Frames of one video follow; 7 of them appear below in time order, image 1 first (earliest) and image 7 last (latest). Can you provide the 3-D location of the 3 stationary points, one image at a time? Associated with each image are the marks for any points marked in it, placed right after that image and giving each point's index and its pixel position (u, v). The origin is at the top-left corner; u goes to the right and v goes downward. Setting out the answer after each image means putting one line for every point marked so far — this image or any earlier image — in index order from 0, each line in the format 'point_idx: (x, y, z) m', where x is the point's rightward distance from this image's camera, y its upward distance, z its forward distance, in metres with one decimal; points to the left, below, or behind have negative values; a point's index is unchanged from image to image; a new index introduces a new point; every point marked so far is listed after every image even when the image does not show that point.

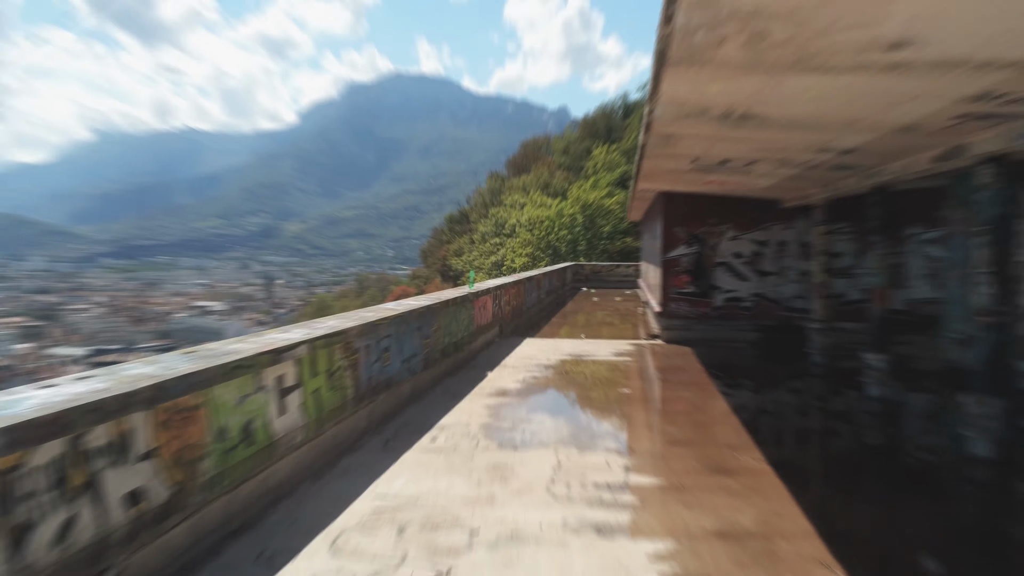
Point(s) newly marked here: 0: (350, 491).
0: (-1.4, -1.9, +6.2) m
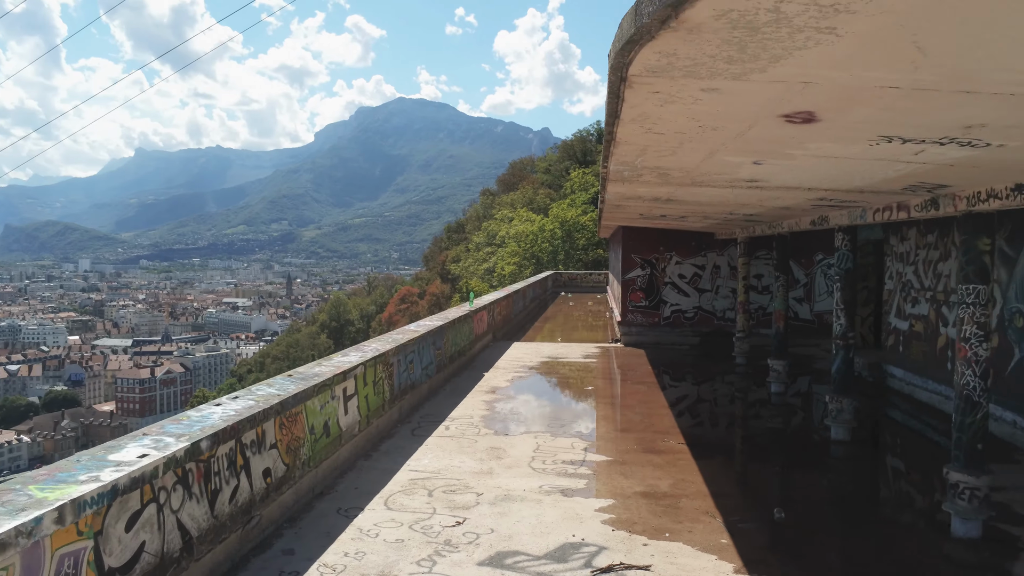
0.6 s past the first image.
0: (-1.5, -2.3, +8.6) m
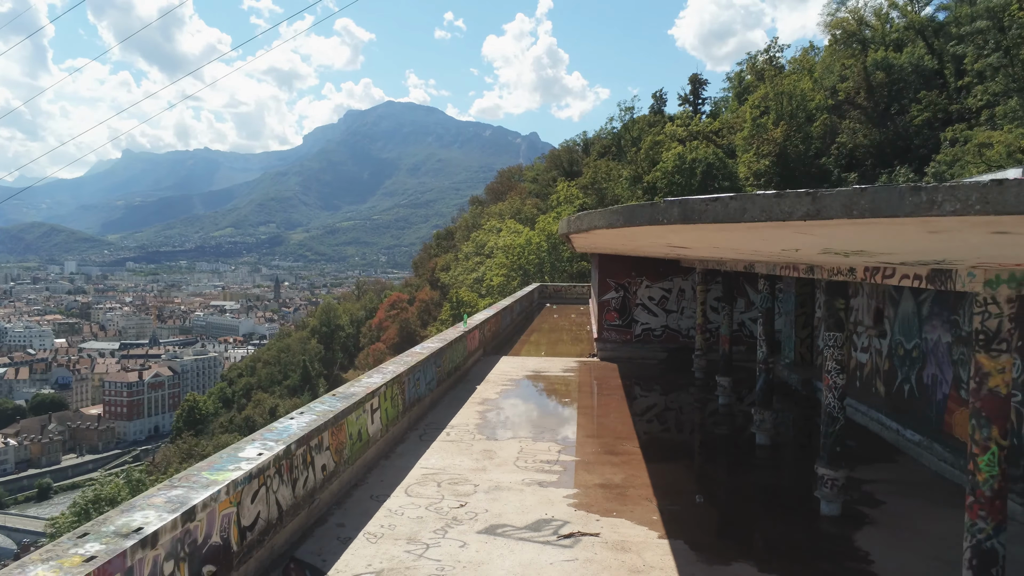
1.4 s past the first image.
0: (-1.7, -2.9, +10.9) m
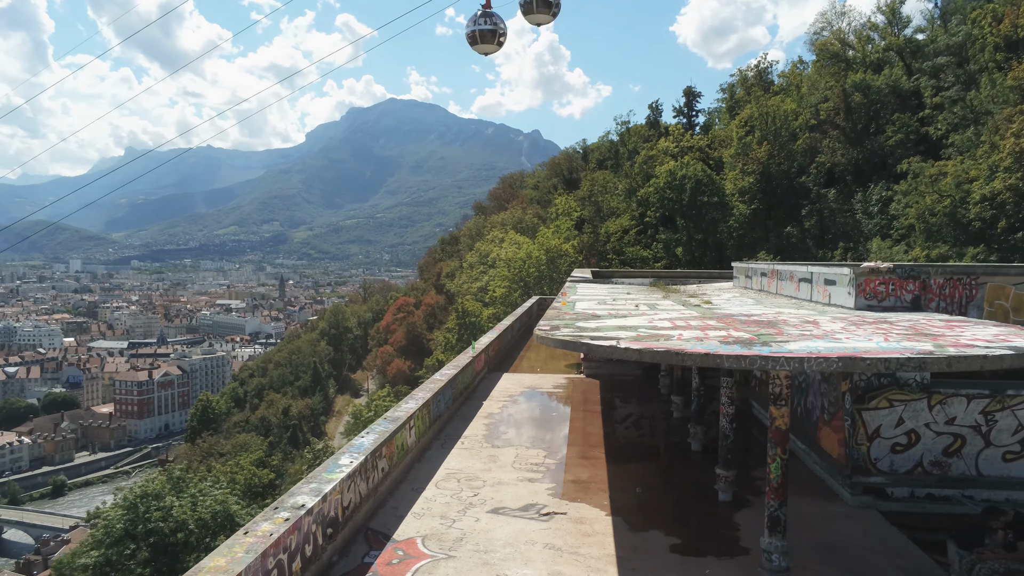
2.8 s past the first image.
0: (-1.8, -4.1, +15.2) m
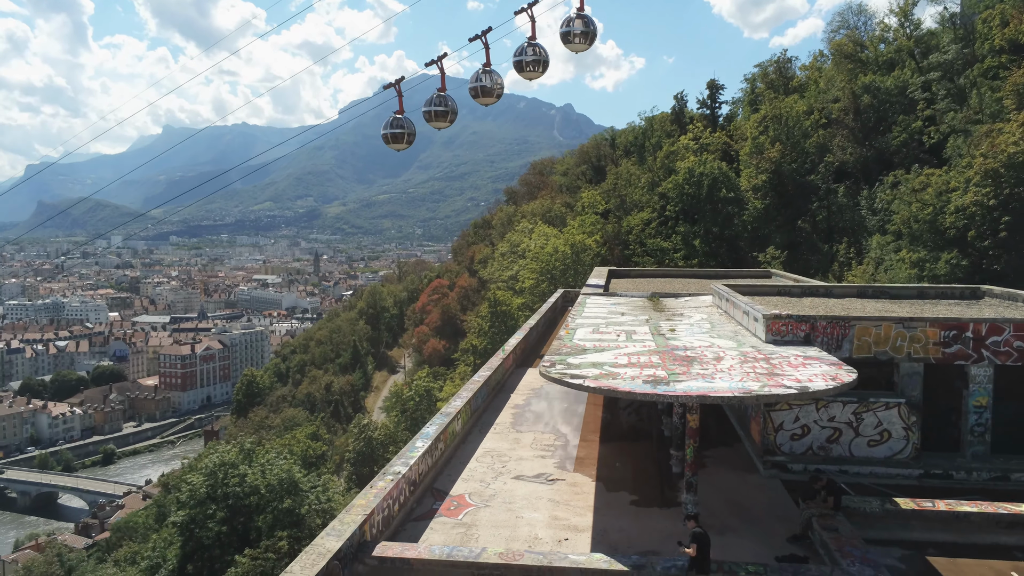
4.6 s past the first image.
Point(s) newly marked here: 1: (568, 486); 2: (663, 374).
0: (+0.5, -2.5, +7.4) m
1: (+1.7, -6.0, +19.6) m
2: (+3.6, -2.0, +15.6) m
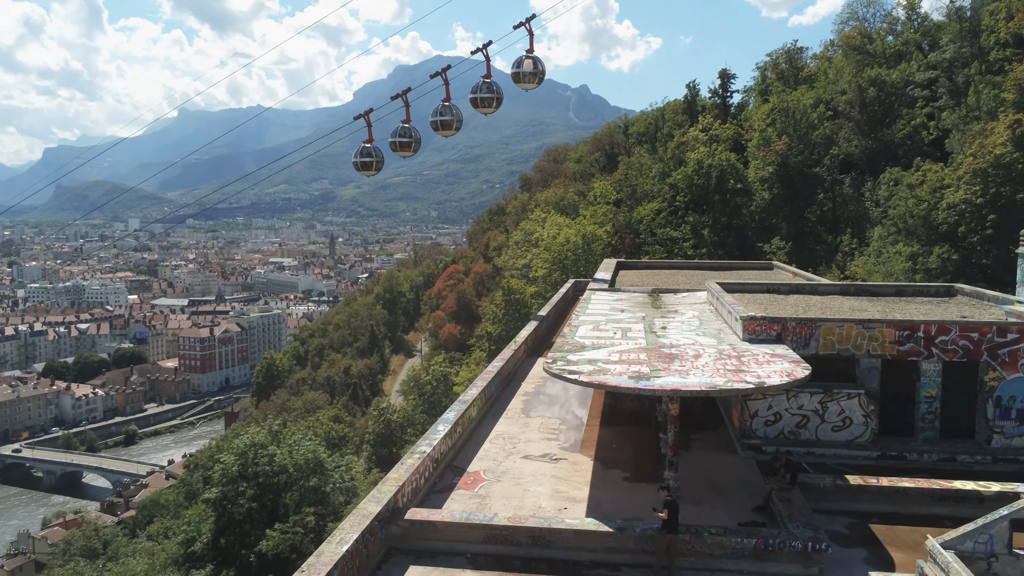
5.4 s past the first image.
0: (+0.5, -3.0, +10.3) m
1: (+2.0, -6.1, +22.6) m
2: (+3.8, -2.3, +18.4) m
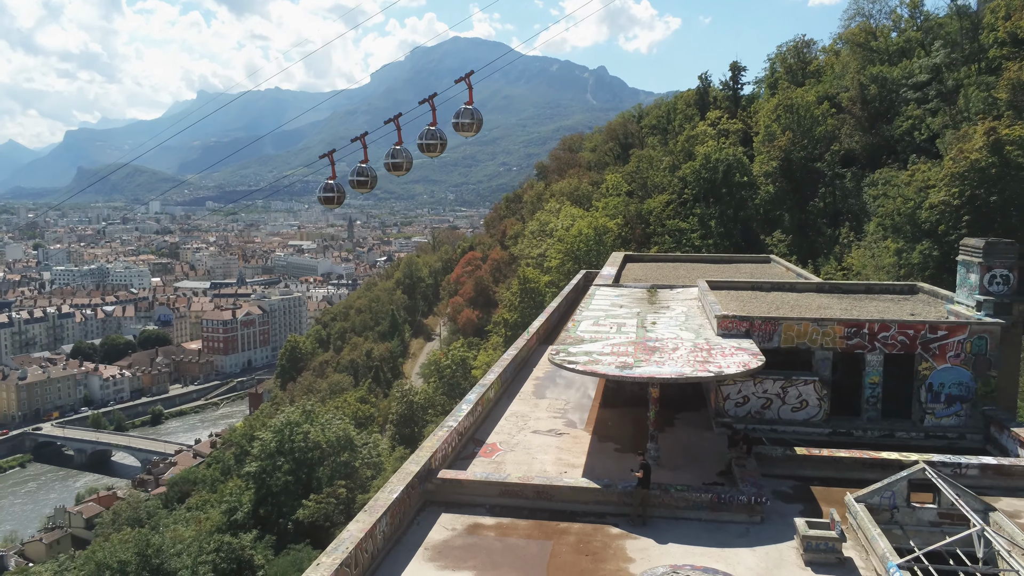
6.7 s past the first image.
0: (+0.7, -3.4, +14.7) m
1: (+2.5, -6.2, +27.0) m
2: (+4.1, -2.5, +22.7) m
